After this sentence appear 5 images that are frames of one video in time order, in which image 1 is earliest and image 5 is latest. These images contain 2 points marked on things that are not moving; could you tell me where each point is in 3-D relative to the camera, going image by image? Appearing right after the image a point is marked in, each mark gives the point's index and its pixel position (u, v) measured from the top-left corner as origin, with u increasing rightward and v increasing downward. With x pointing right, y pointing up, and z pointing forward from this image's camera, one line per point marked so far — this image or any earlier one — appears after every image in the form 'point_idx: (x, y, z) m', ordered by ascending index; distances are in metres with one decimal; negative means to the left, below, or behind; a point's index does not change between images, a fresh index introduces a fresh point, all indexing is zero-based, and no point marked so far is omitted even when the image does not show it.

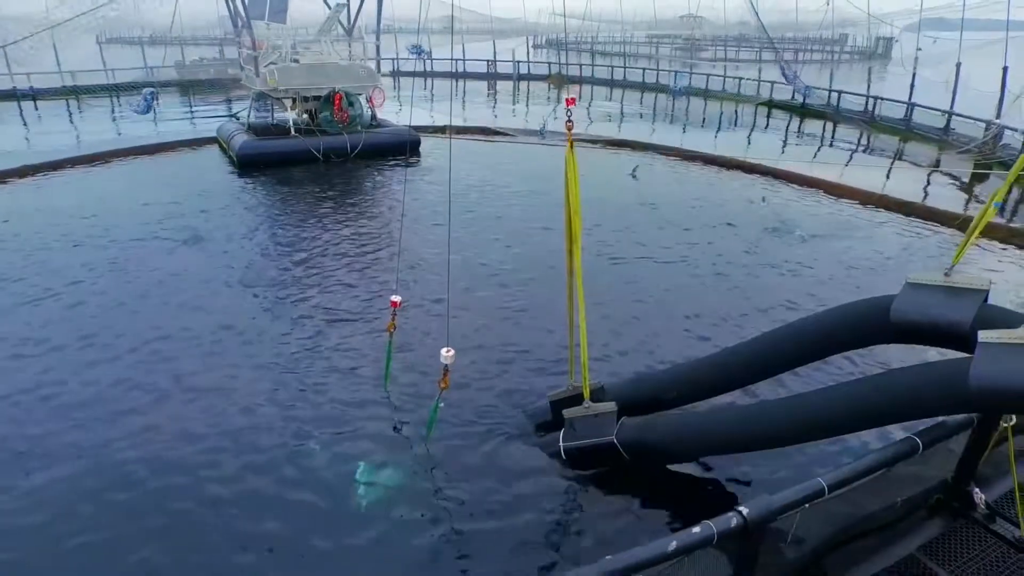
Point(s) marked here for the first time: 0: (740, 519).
0: (+1.3, -1.3, +4.0) m
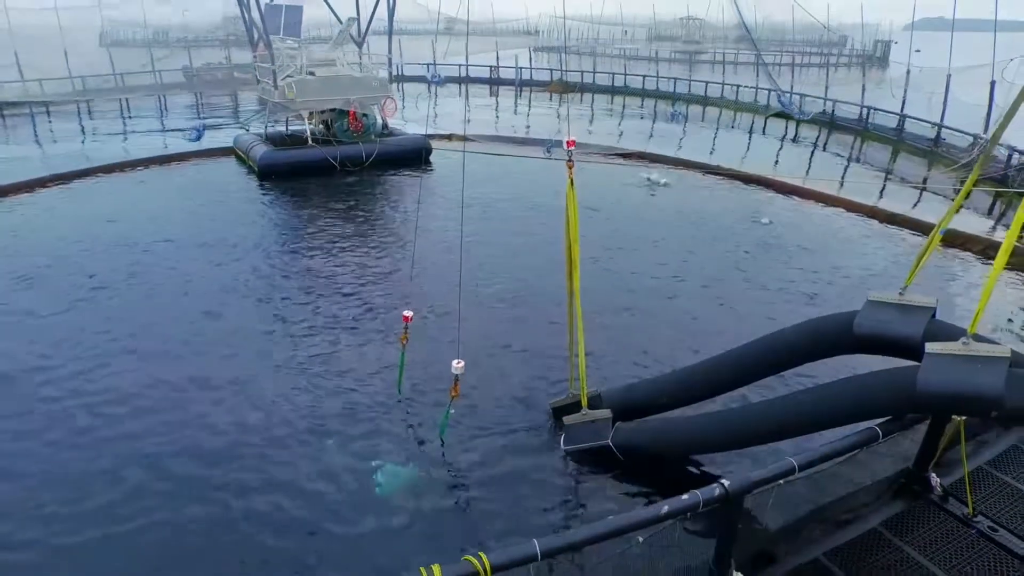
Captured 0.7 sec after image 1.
0: (+1.5, -1.4, +4.8) m
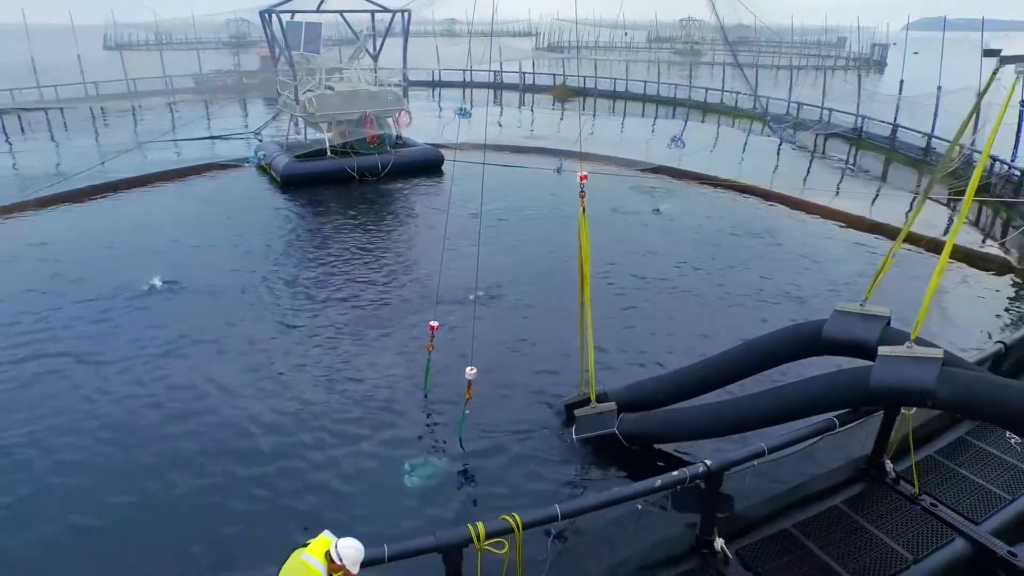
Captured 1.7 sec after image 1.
0: (+1.7, -1.6, +5.9) m
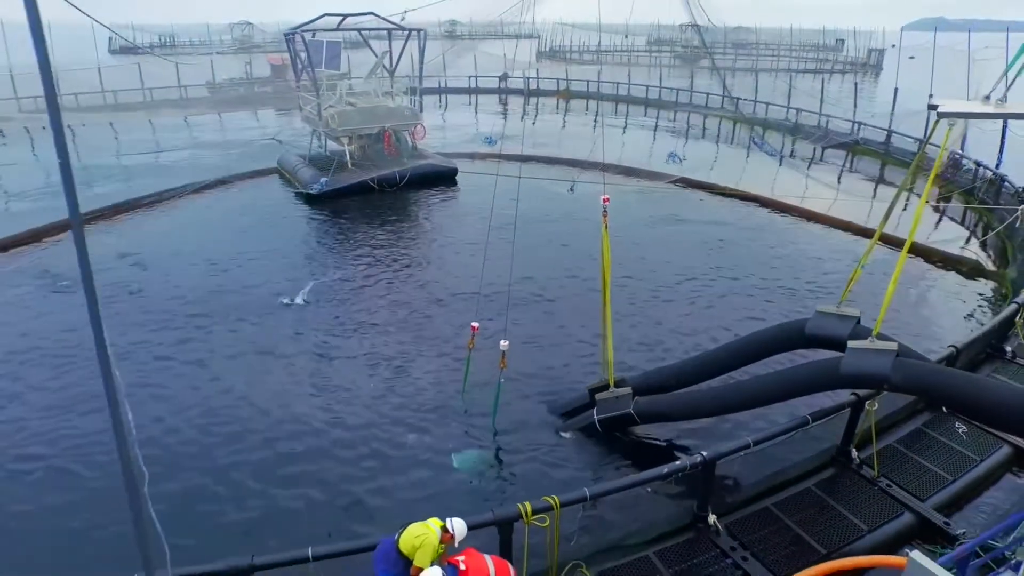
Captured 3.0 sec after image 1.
0: (+2.0, -1.8, +7.2) m
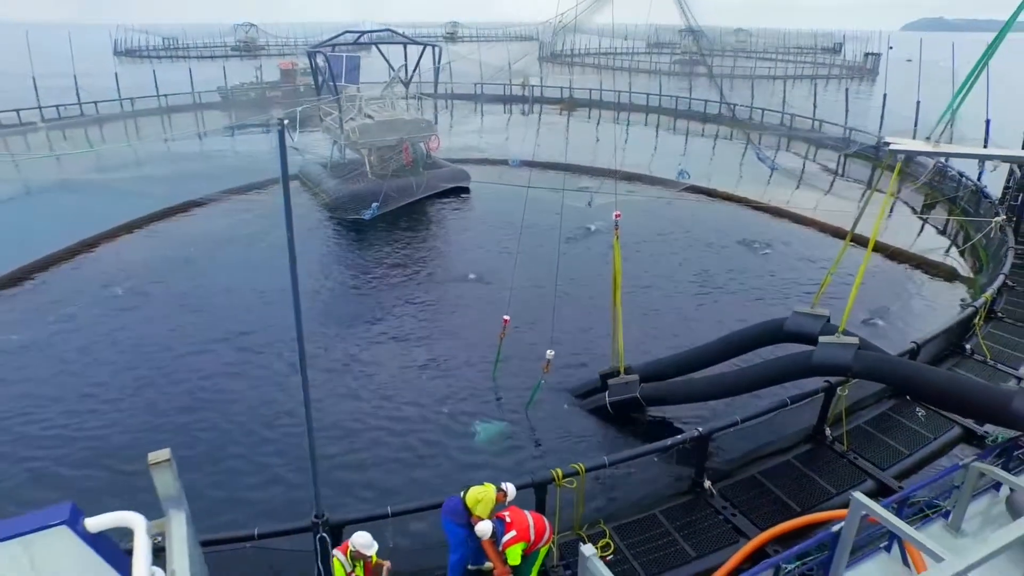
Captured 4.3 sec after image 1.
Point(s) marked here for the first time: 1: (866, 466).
0: (+2.4, -1.8, +8.7) m
1: (+4.7, -2.4, +9.2) m
